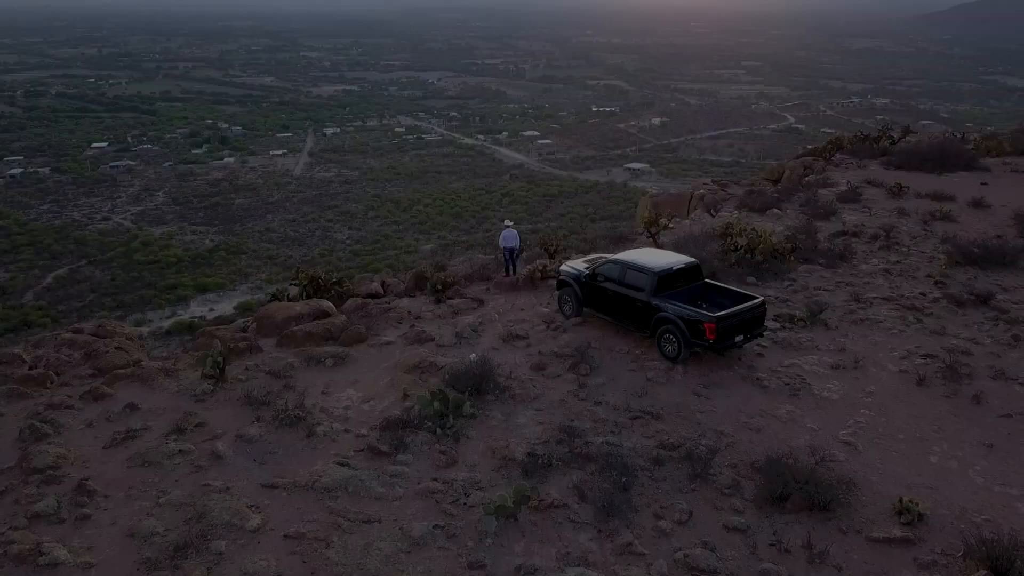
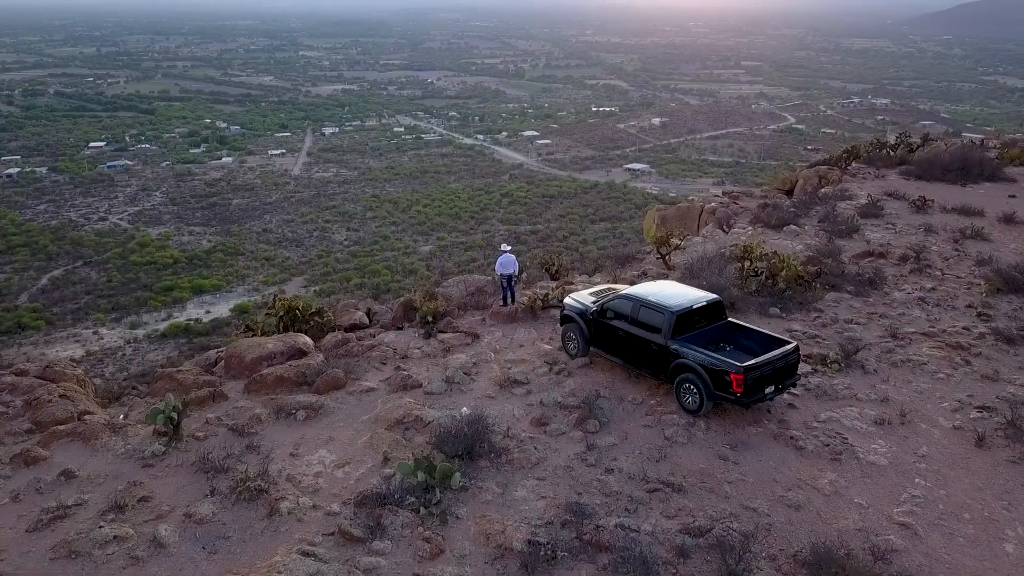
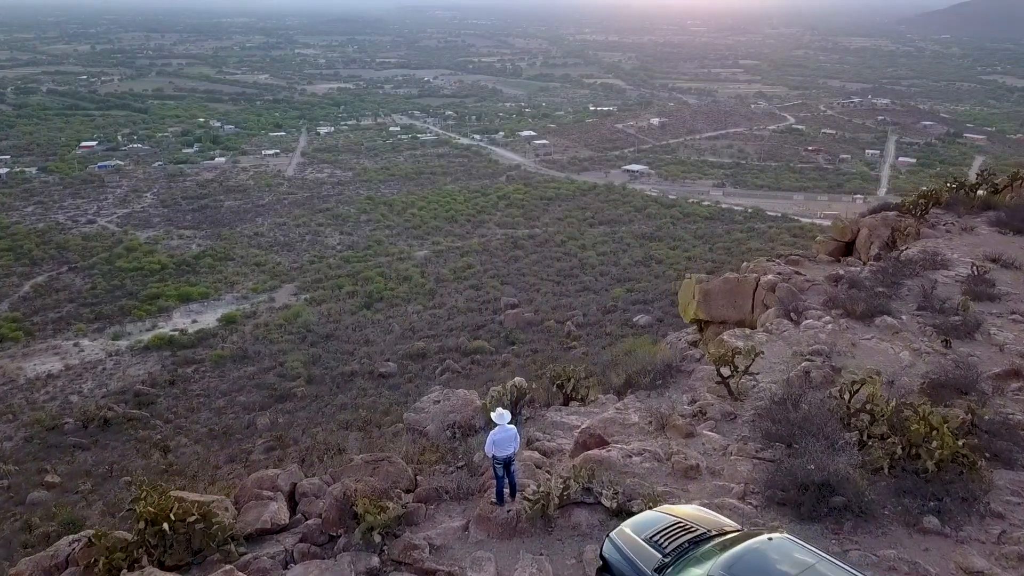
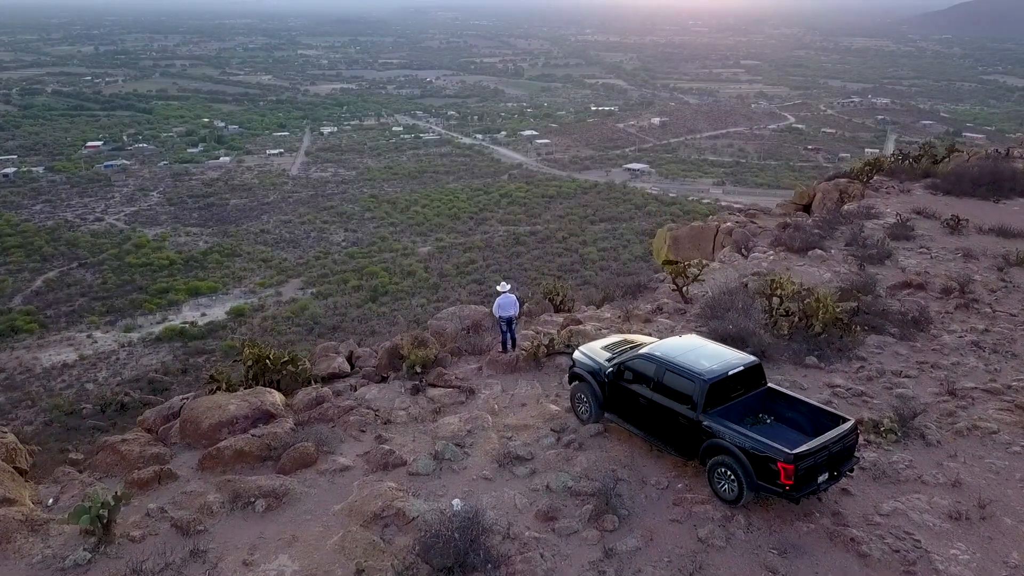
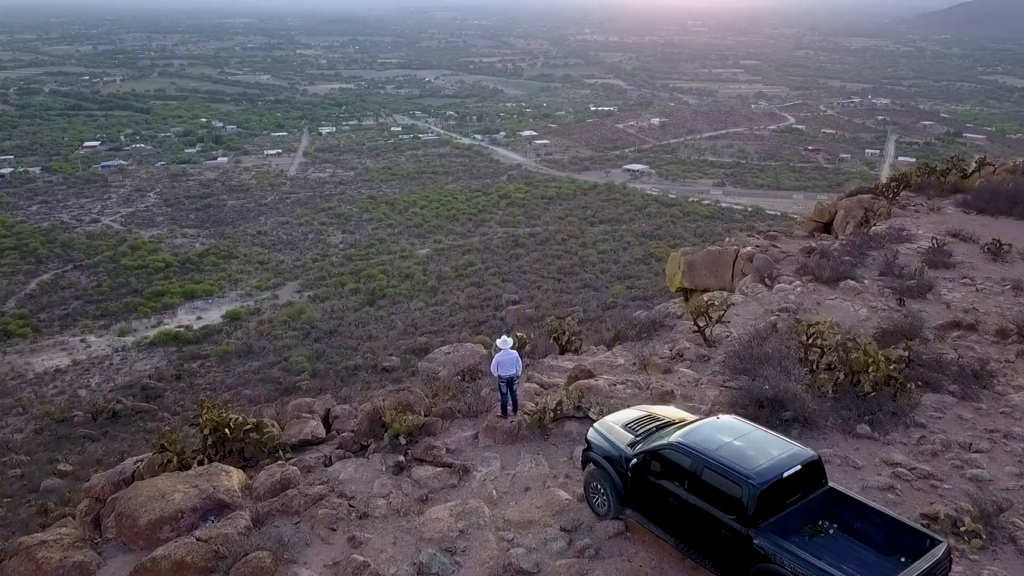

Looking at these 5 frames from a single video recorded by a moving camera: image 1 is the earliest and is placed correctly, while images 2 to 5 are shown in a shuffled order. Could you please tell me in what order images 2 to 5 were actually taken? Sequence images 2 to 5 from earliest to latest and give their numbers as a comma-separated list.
2, 4, 5, 3
